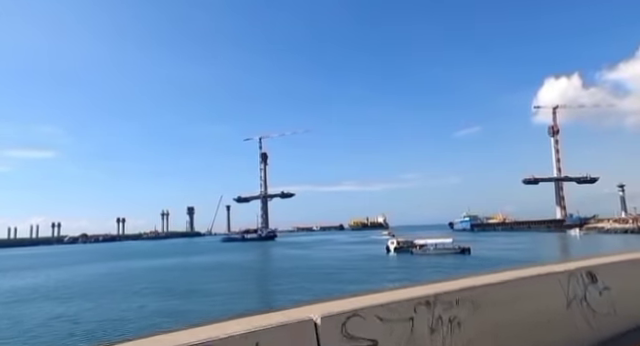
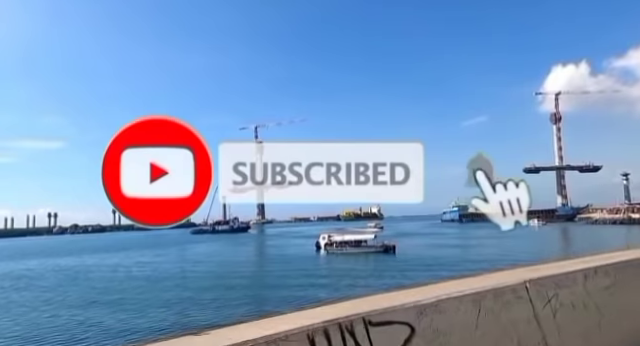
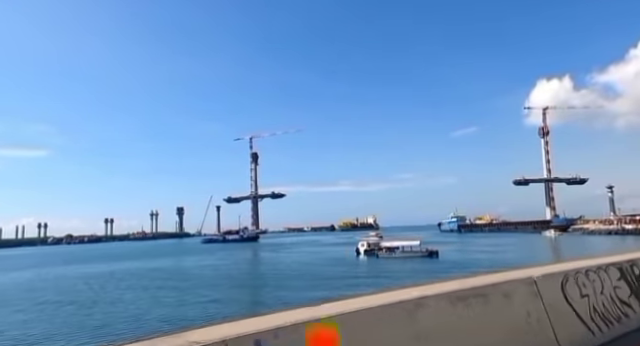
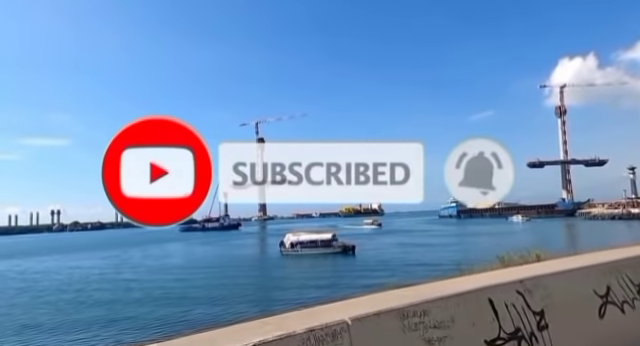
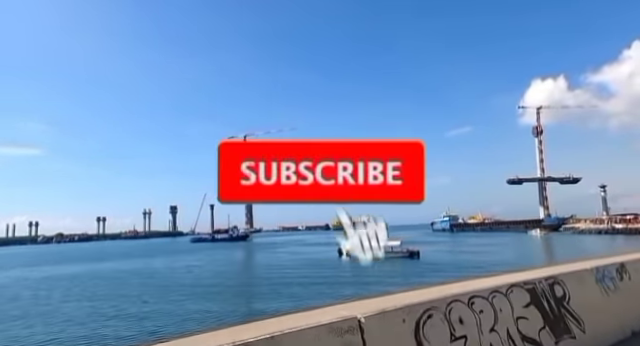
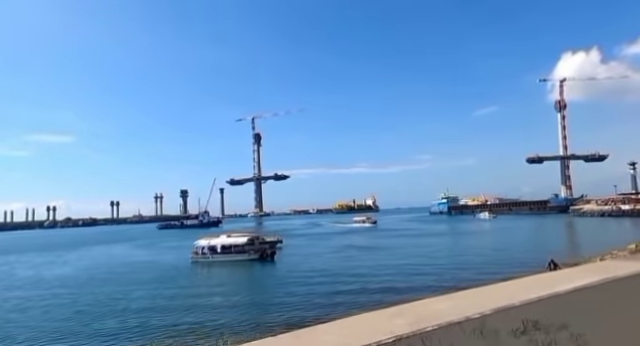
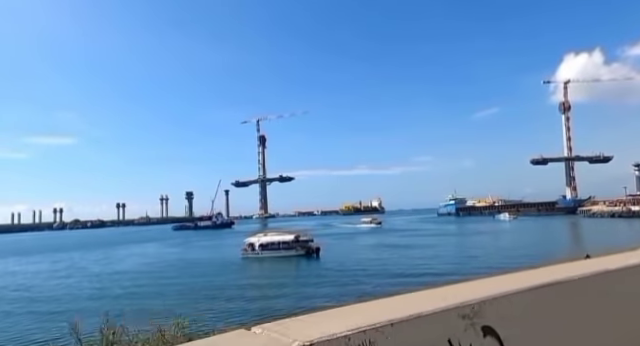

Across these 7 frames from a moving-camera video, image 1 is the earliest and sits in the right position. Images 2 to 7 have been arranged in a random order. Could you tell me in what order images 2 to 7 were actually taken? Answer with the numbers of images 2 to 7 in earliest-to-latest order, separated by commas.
3, 5, 2, 4, 7, 6
